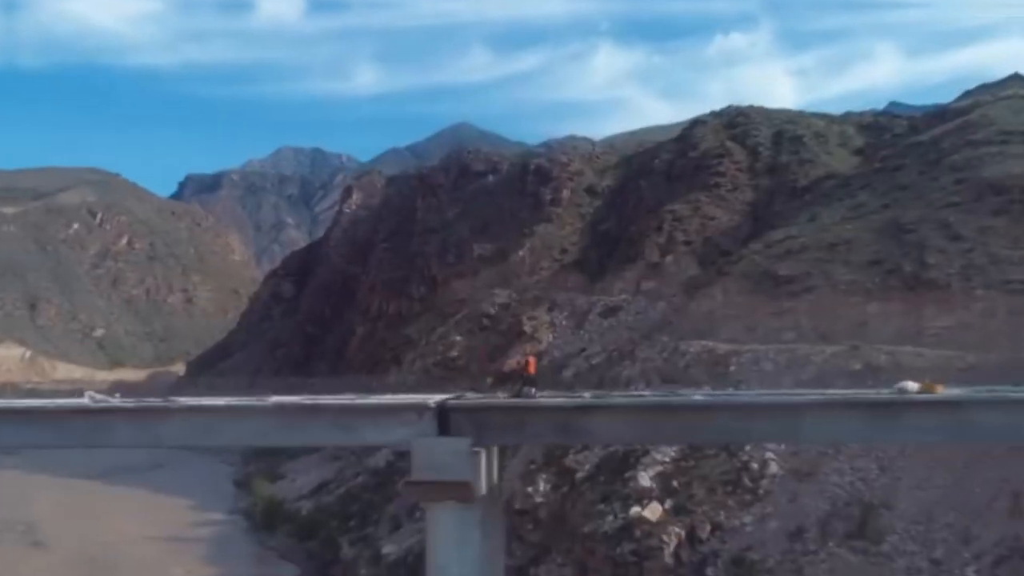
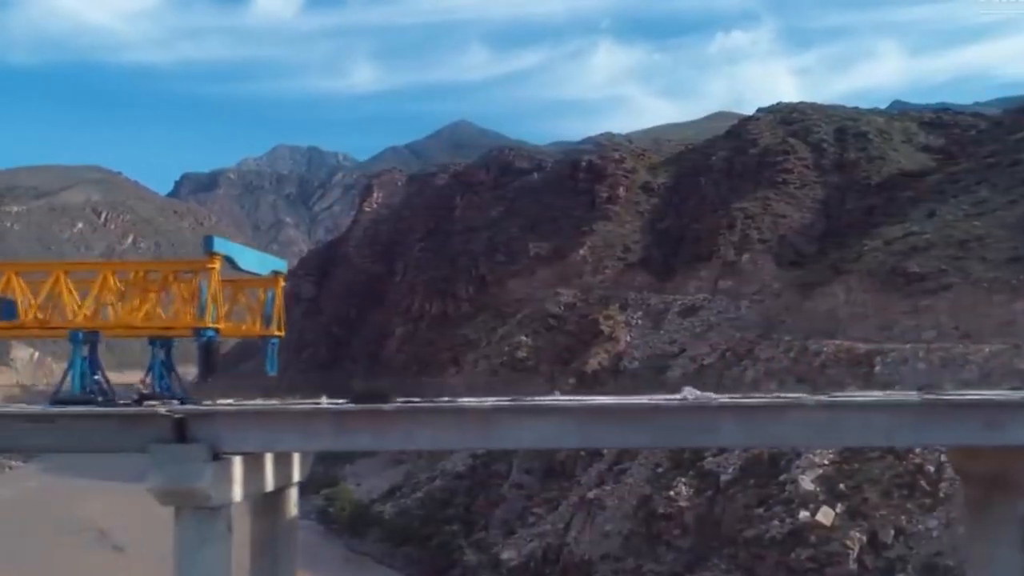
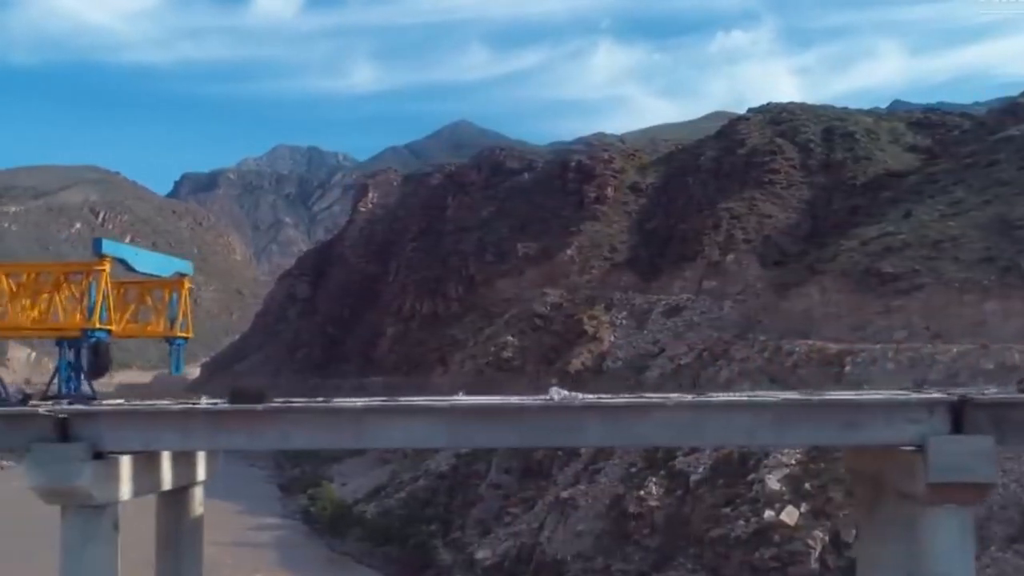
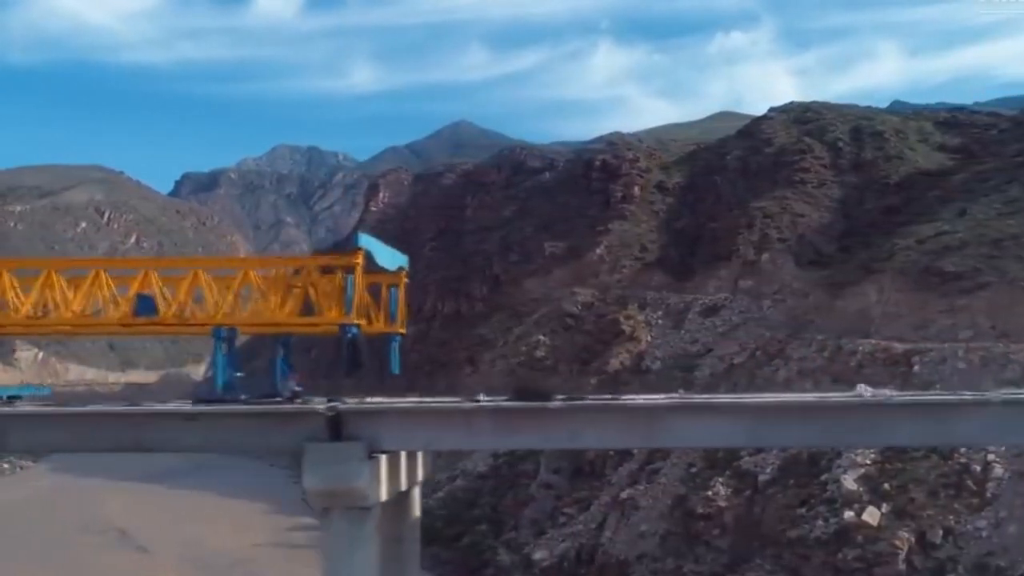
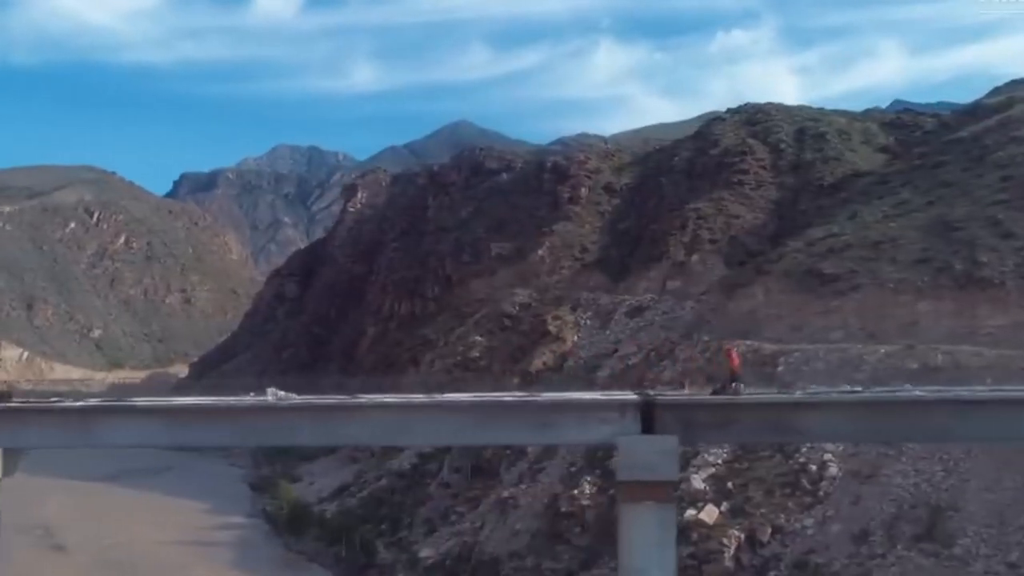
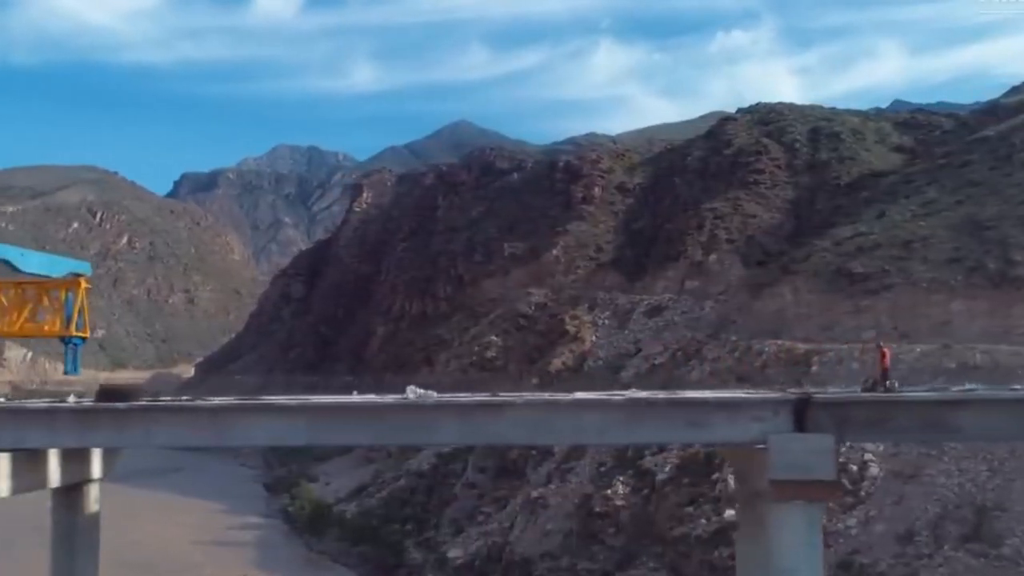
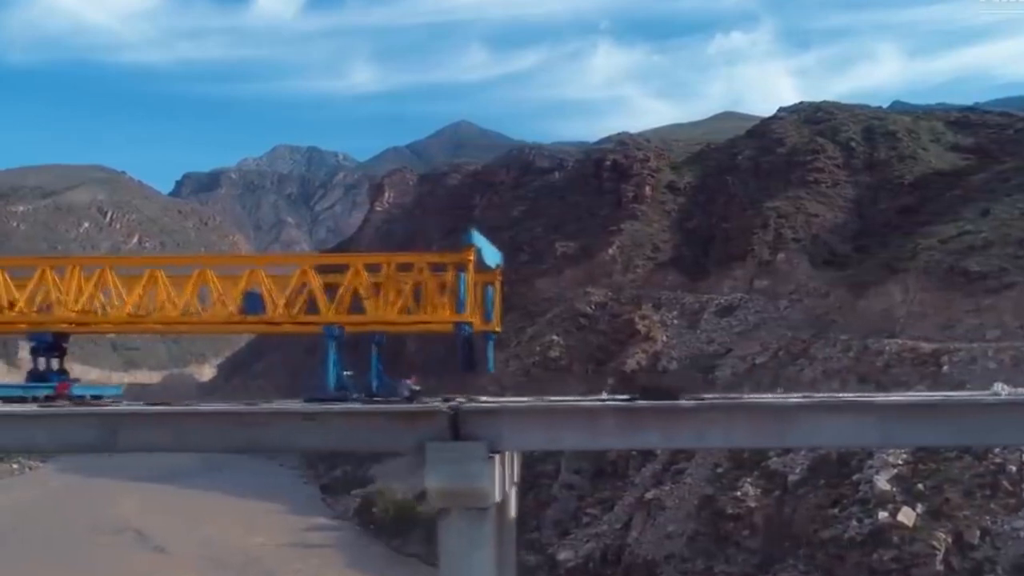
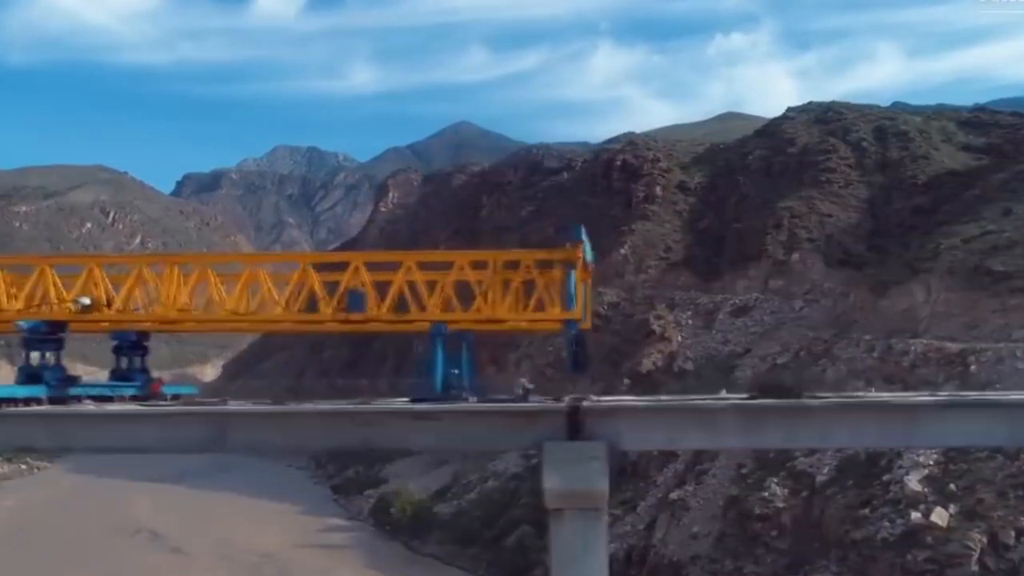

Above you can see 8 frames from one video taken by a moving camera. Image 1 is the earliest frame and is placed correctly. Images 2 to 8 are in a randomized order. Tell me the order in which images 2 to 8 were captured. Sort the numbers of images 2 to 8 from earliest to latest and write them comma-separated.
5, 6, 3, 2, 4, 7, 8
